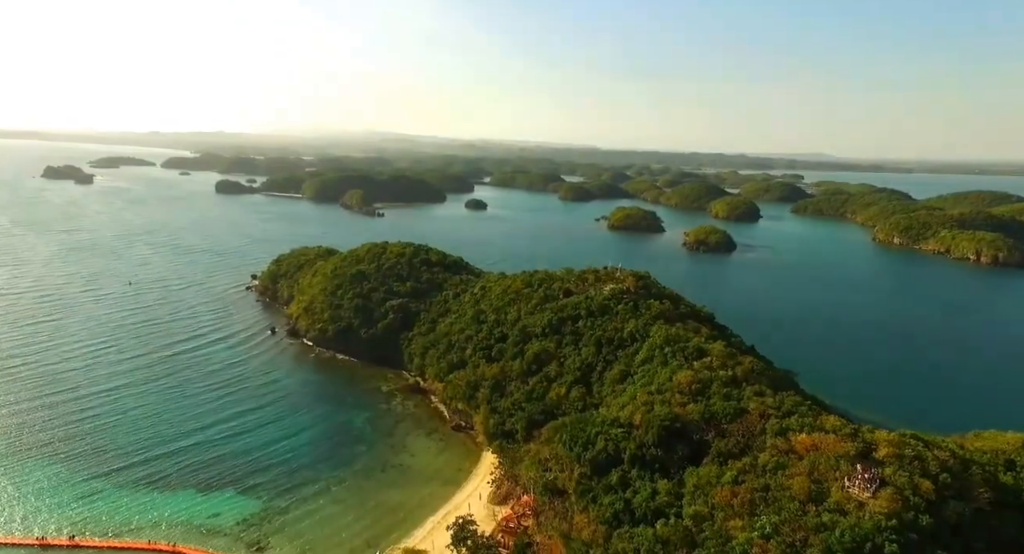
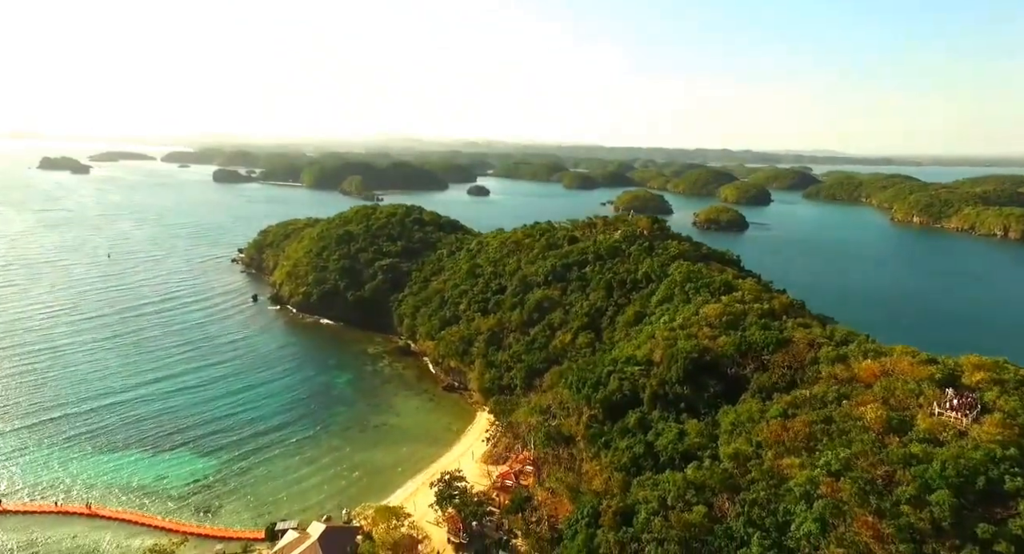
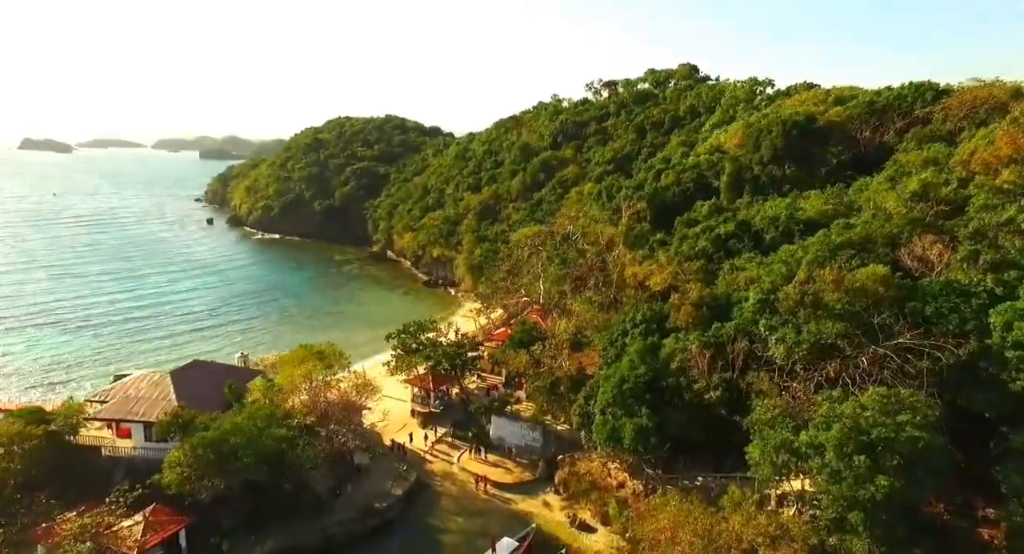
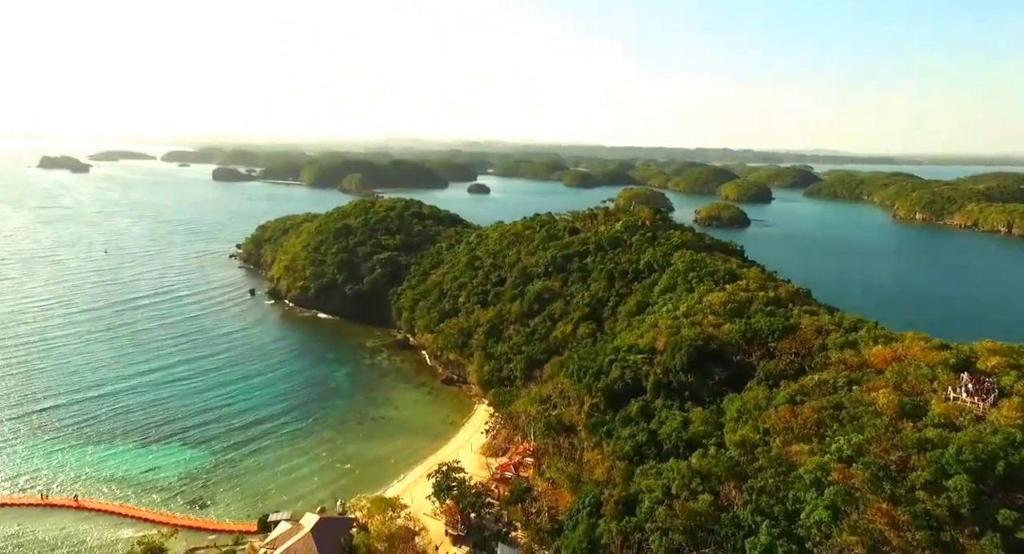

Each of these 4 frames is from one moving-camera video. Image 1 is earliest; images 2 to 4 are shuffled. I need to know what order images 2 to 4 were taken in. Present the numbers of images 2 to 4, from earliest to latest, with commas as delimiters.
2, 4, 3
